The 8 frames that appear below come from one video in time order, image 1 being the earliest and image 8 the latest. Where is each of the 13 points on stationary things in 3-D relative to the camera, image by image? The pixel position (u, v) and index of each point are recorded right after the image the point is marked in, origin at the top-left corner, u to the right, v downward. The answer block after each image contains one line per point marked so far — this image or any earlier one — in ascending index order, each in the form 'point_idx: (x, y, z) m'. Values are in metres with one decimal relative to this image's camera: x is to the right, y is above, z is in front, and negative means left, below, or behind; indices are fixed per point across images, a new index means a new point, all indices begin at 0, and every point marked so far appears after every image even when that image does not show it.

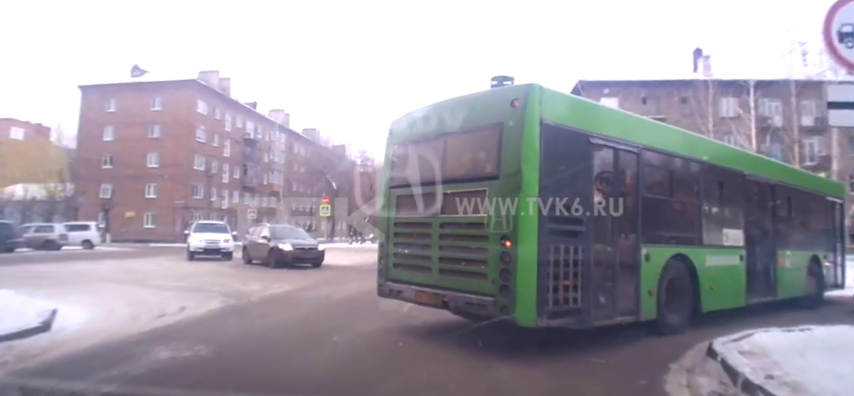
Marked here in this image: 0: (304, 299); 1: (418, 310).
0: (-2.9, -2.4, +11.2) m
1: (-0.2, -2.2, +9.3) m
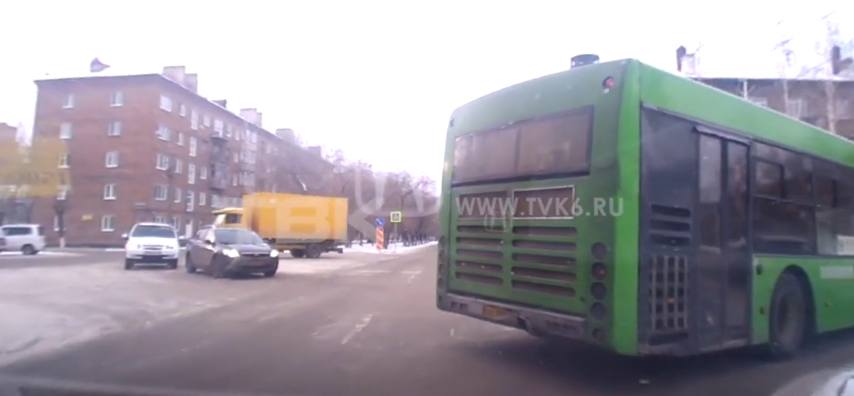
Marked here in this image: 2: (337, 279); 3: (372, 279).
0: (-3.7, -2.3, +8.4) m
1: (-0.9, -2.0, +6.7) m
2: (-3.0, -2.8, +16.6) m
3: (-1.9, -2.8, +16.3) m
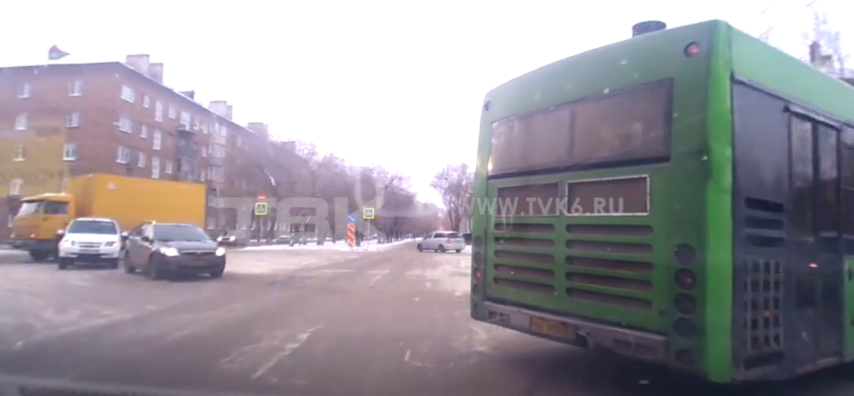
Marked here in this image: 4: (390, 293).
0: (-4.4, -2.0, +6.6) m
1: (-1.5, -1.8, +5.0) m
2: (-4.1, -2.5, +14.7) m
3: (-2.9, -2.5, +14.6) m
4: (-0.9, -2.2, +11.1) m
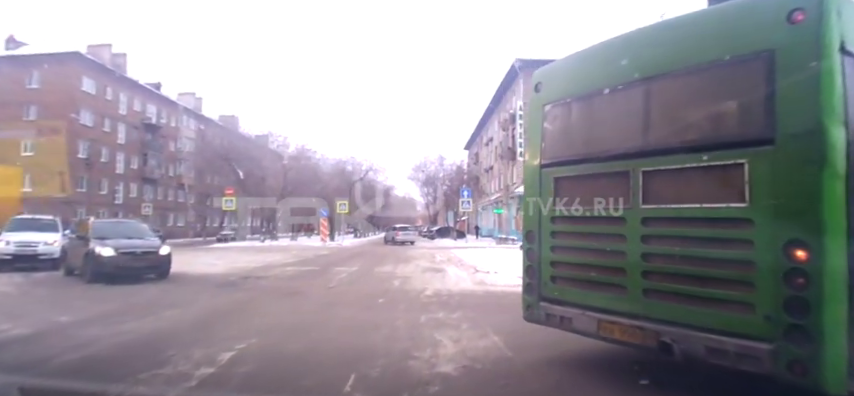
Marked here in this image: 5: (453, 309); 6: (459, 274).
0: (-4.9, -1.9, +5.1) m
1: (-1.9, -1.7, +3.6) m
2: (-4.9, -2.3, +13.3) m
3: (-3.8, -2.2, +13.2) m
4: (-1.6, -2.0, +9.8) m
5: (+0.4, -1.8, +7.6) m
6: (+0.9, -2.0, +12.6) m
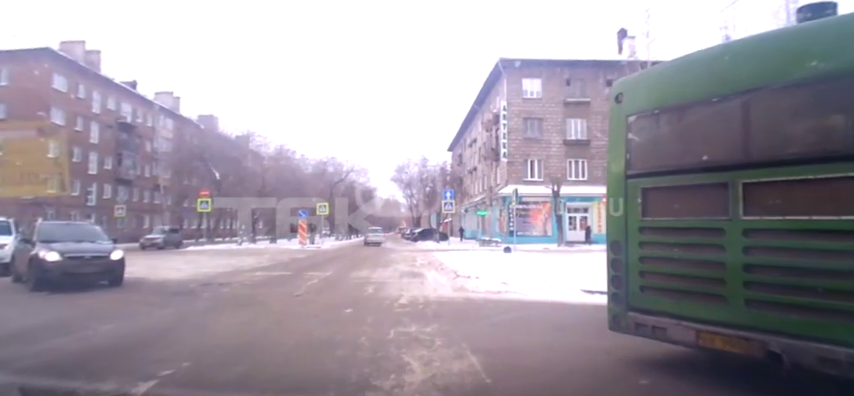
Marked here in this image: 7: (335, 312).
0: (-5.2, -1.8, +4.1) m
1: (-2.2, -1.6, +2.7) m
2: (-5.5, -2.3, +12.3) m
3: (-4.3, -2.2, +12.2) m
4: (-2.0, -2.0, +8.9) m
5: (0.0, -1.7, +6.7) m
6: (+0.3, -2.0, +11.7) m
7: (-1.5, -1.9, +7.8) m
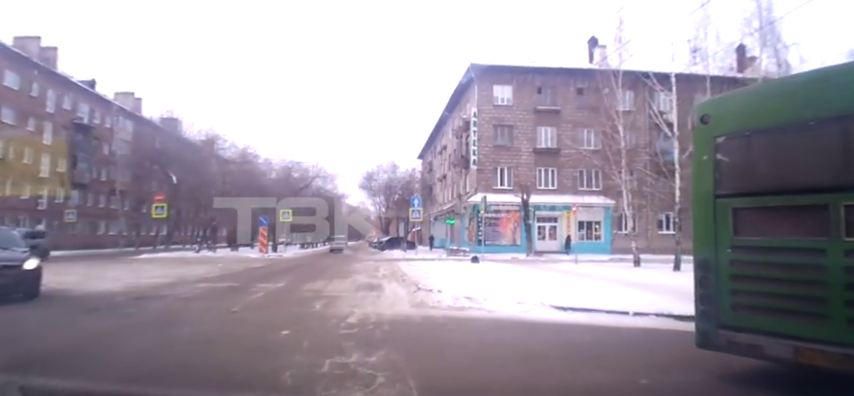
0: (-5.7, -1.8, +2.8) m
1: (-2.6, -1.6, +1.6) m
2: (-6.5, -2.3, +10.9) m
3: (-5.3, -2.3, +10.9) m
4: (-2.8, -2.0, +7.7) m
5: (-0.6, -1.8, +5.7) m
6: (-0.7, -2.1, +10.7) m
7: (-2.2, -1.9, +6.7) m
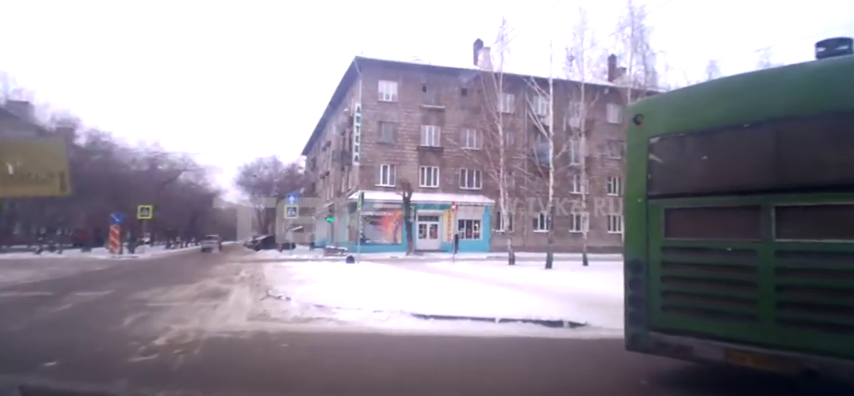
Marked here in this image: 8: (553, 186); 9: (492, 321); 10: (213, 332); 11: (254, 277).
0: (-6.6, -1.5, +0.2) m
1: (-3.3, -1.4, -0.3) m
2: (-9.2, -2.0, +7.9) m
3: (-8.0, -2.0, +8.2) m
4: (-4.9, -1.8, +5.7) m
5: (-2.3, -1.6, +4.2) m
6: (-3.5, -1.9, +9.0) m
7: (-4.1, -1.7, +4.8) m
8: (+4.8, +0.5, +18.4) m
9: (+0.9, -1.8, +7.0) m
10: (-2.8, -1.8, +6.3) m
11: (-5.1, -2.3, +13.9) m
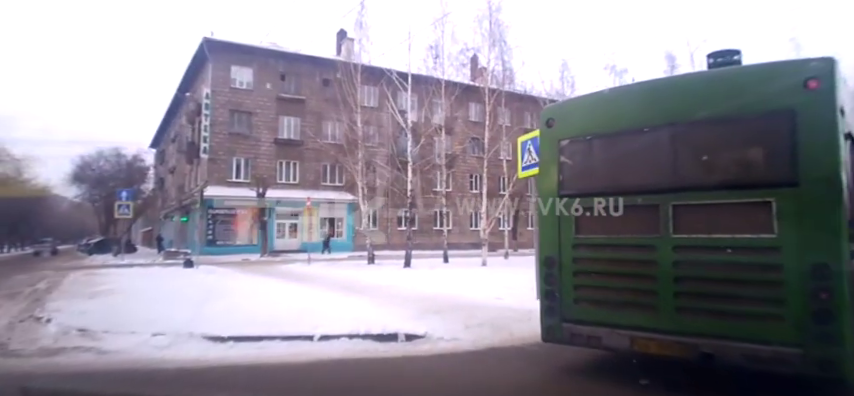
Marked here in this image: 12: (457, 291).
0: (-7.1, -1.5, -2.4) m
1: (-3.8, -1.3, -2.1) m
2: (-11.5, -2.0, +4.5) m
3: (-10.5, -2.0, +5.0) m
4: (-6.8, -1.7, +3.3) m
5: (-3.9, -1.6, +2.5) m
6: (-6.2, -1.8, +6.9) m
7: (-5.8, -1.7, +2.7) m
8: (-0.4, +0.6, +18.0) m
9: (-1.4, -1.7, +6.0) m
10: (-4.9, -1.7, +4.4) m
11: (-9.0, -2.2, +11.3) m
12: (+0.7, -2.0, +10.0) m
